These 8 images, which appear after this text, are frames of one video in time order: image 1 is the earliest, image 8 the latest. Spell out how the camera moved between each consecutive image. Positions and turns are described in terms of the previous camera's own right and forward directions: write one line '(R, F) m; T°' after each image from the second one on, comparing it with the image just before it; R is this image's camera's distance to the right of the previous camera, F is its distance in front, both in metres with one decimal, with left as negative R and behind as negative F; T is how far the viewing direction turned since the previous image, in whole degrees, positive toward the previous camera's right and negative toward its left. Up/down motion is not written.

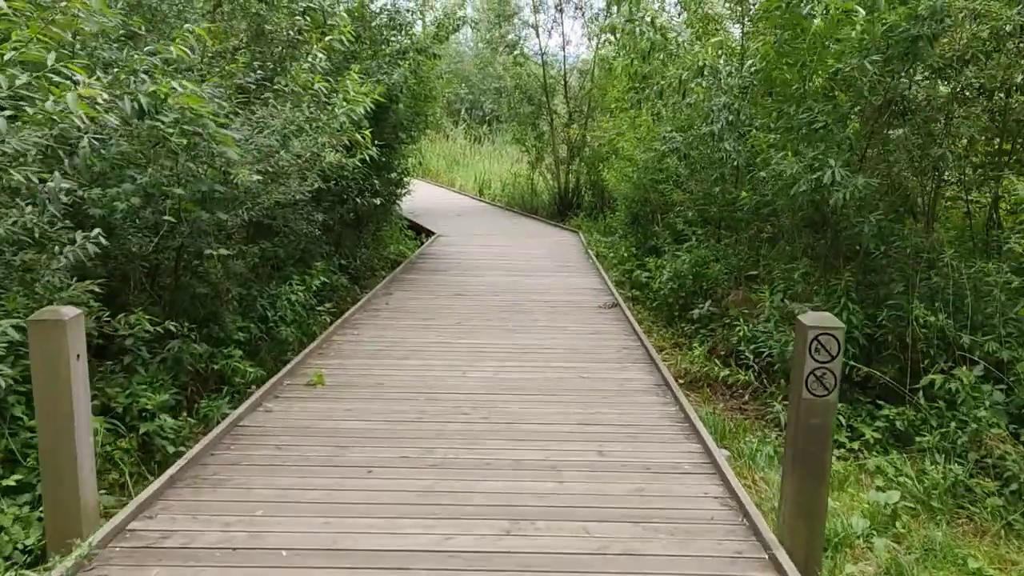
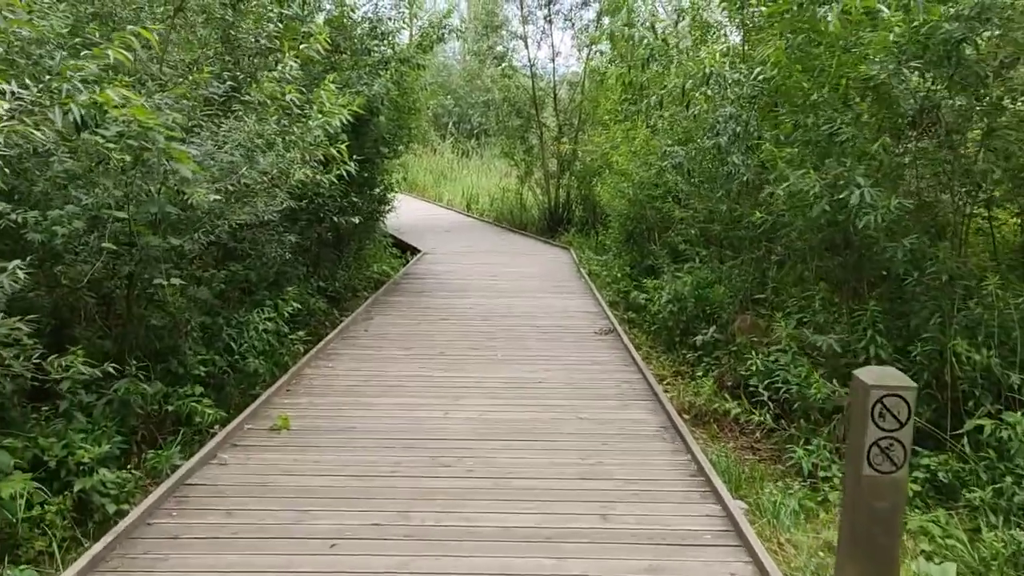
(0.0, +0.4) m; +1°
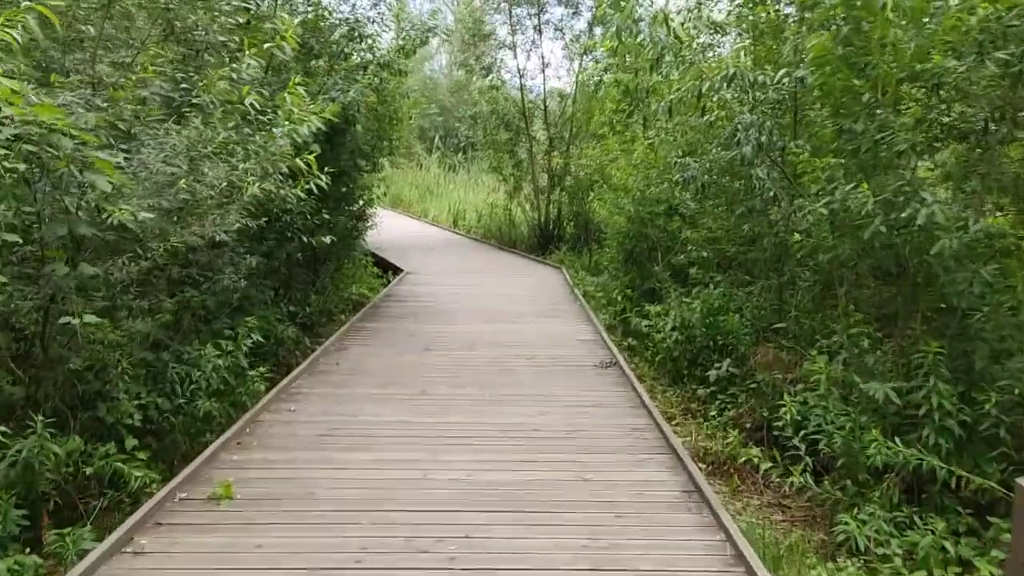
(0.0, +0.6) m; +1°
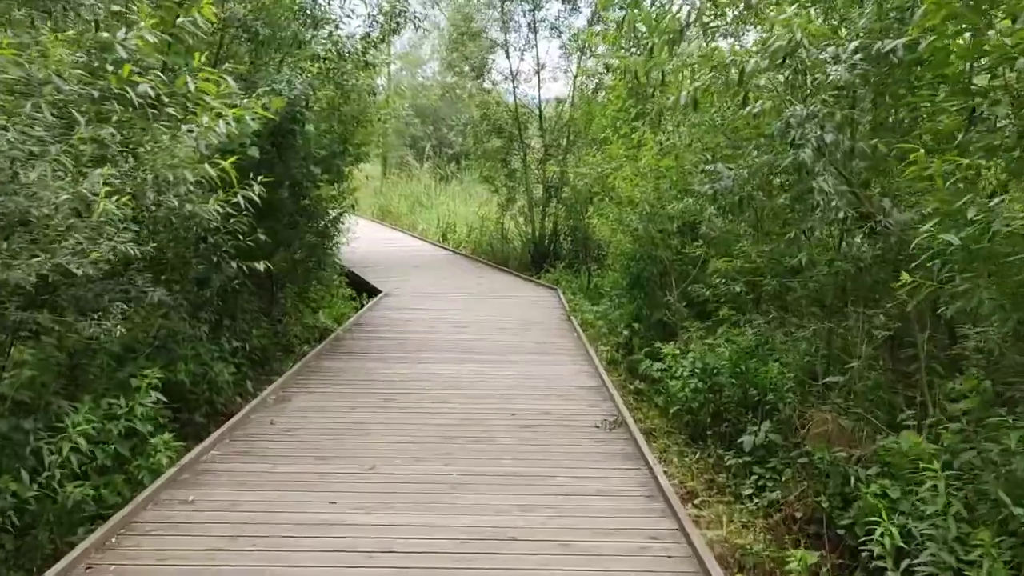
(+0.1, +1.0) m; 0°
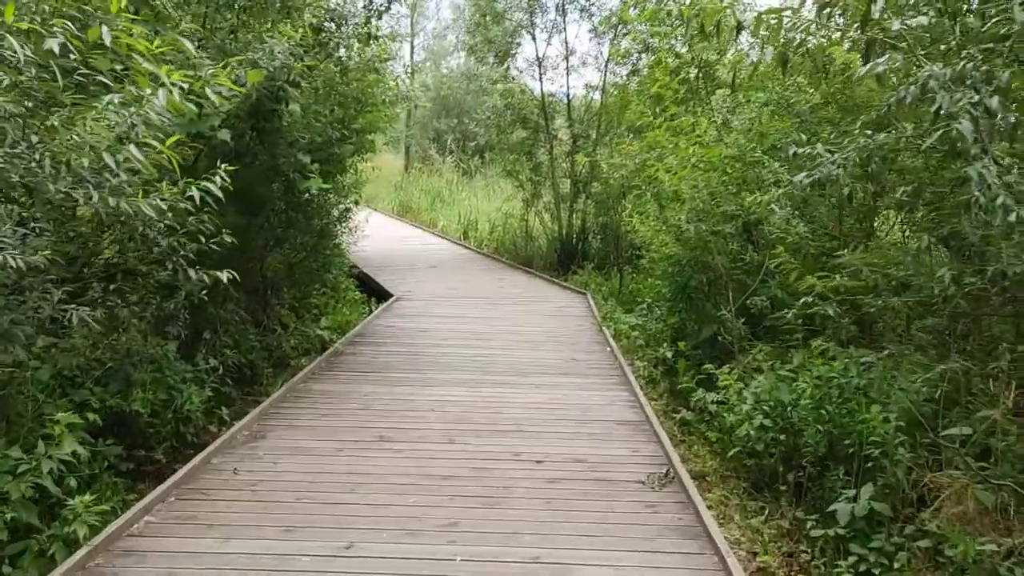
(0.0, +0.8) m; -2°
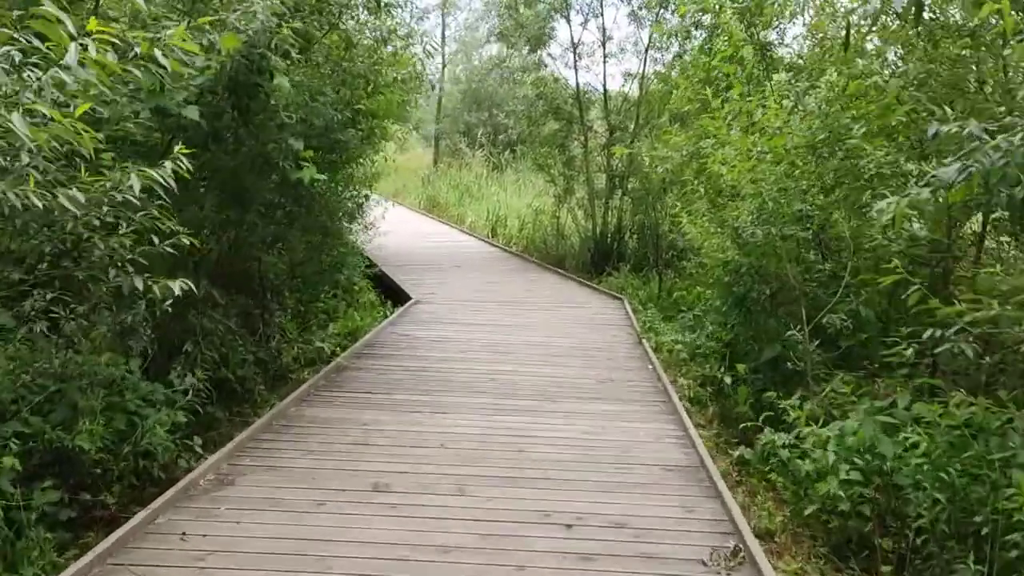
(0.0, +0.7) m; -2°
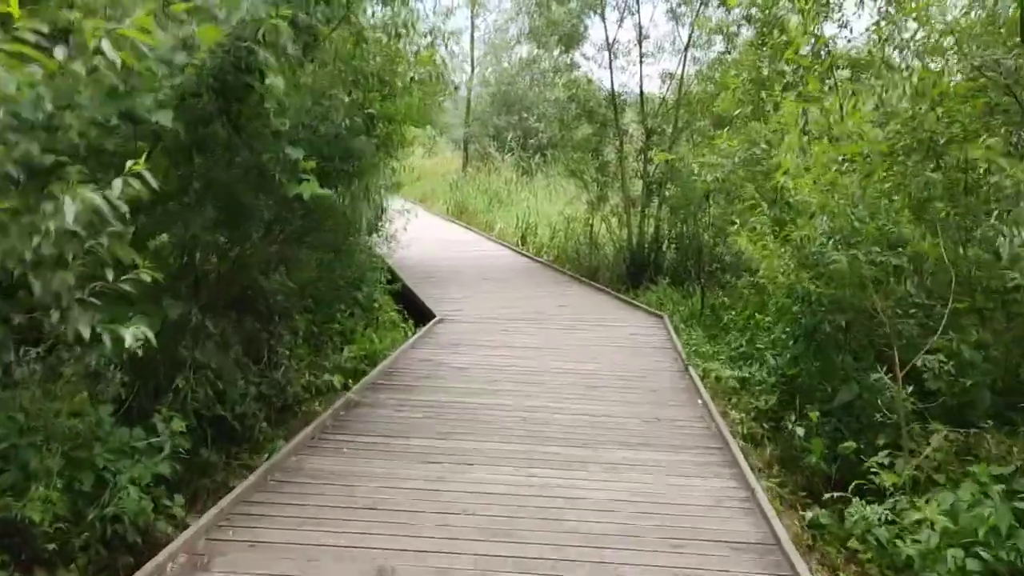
(0.0, +0.5) m; -2°
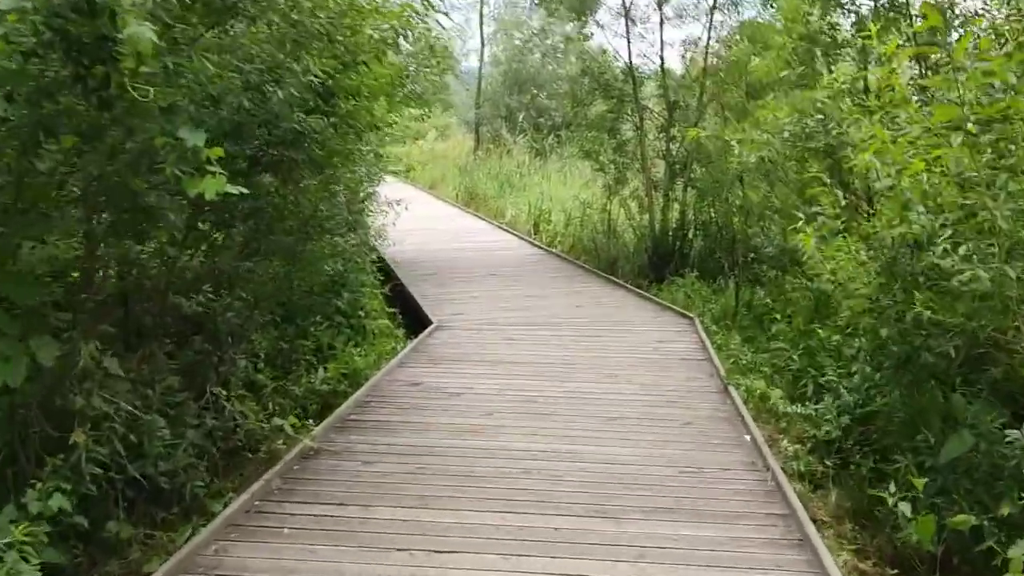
(+0.1, +0.9) m; -1°
